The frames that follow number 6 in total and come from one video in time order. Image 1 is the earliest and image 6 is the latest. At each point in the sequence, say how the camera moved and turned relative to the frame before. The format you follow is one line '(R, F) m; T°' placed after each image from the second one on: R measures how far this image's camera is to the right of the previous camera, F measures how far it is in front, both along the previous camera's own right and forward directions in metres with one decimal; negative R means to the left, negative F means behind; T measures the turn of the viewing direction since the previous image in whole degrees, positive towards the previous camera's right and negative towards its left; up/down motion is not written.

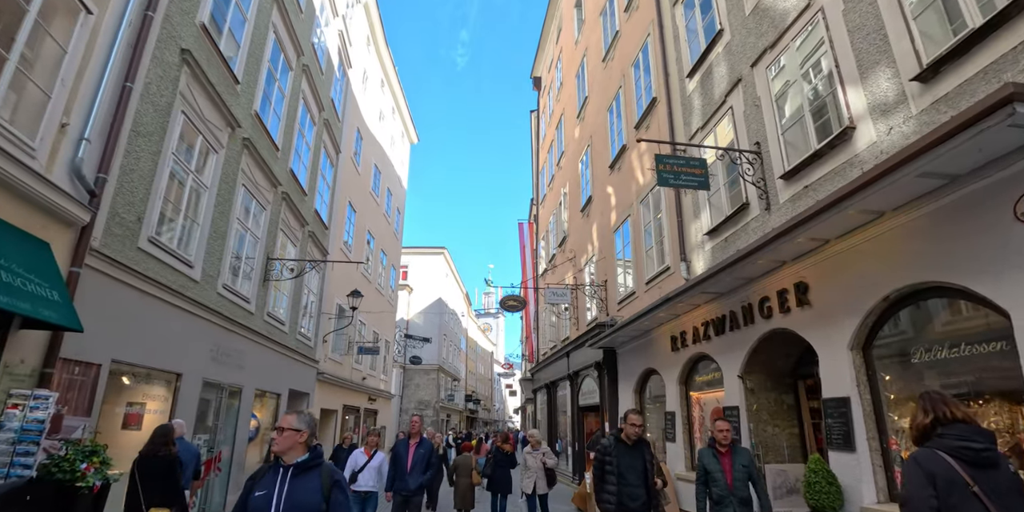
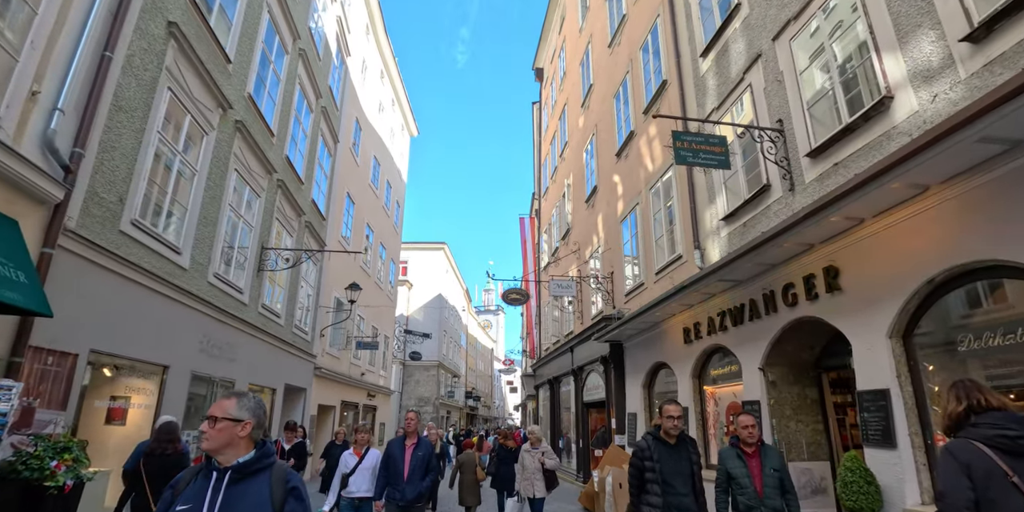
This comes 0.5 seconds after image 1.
(-0.1, +0.5) m; 0°
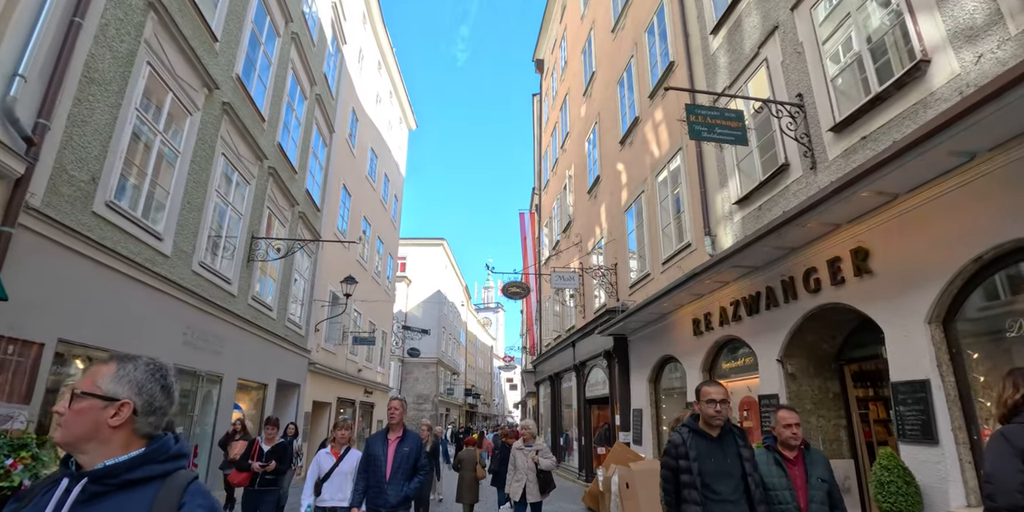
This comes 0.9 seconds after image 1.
(0.0, +0.5) m; 0°
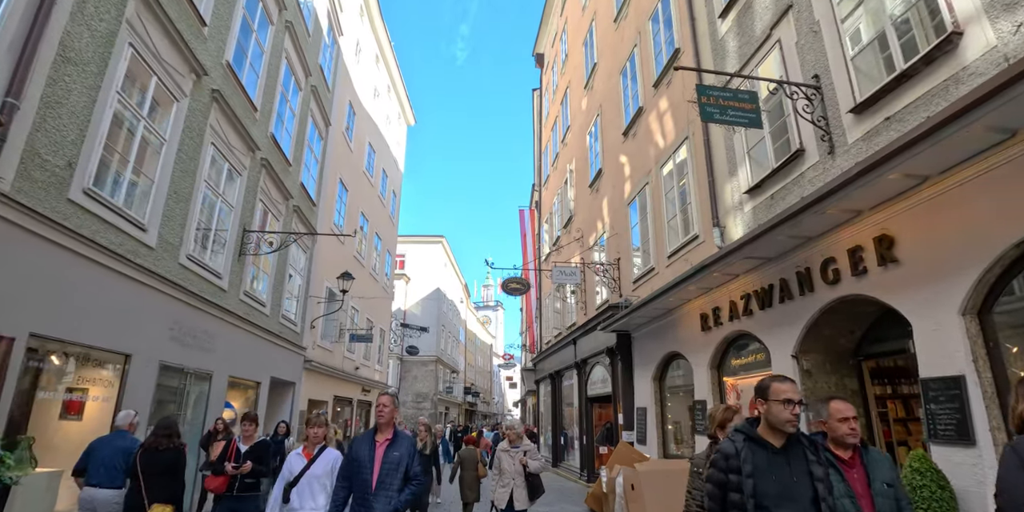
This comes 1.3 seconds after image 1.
(0.0, +0.4) m; 0°
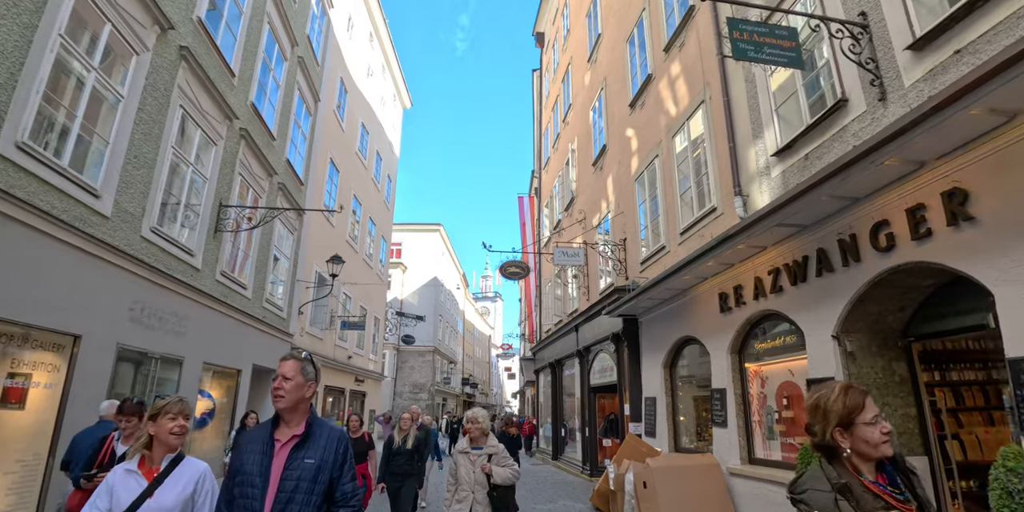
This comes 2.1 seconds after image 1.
(0.0, +0.8) m; 0°
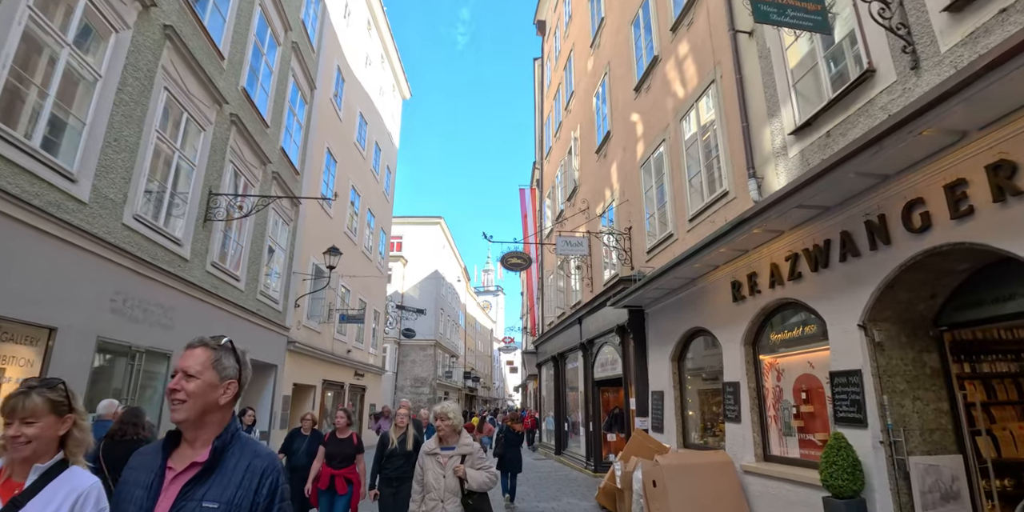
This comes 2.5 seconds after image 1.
(0.0, +0.4) m; 0°
